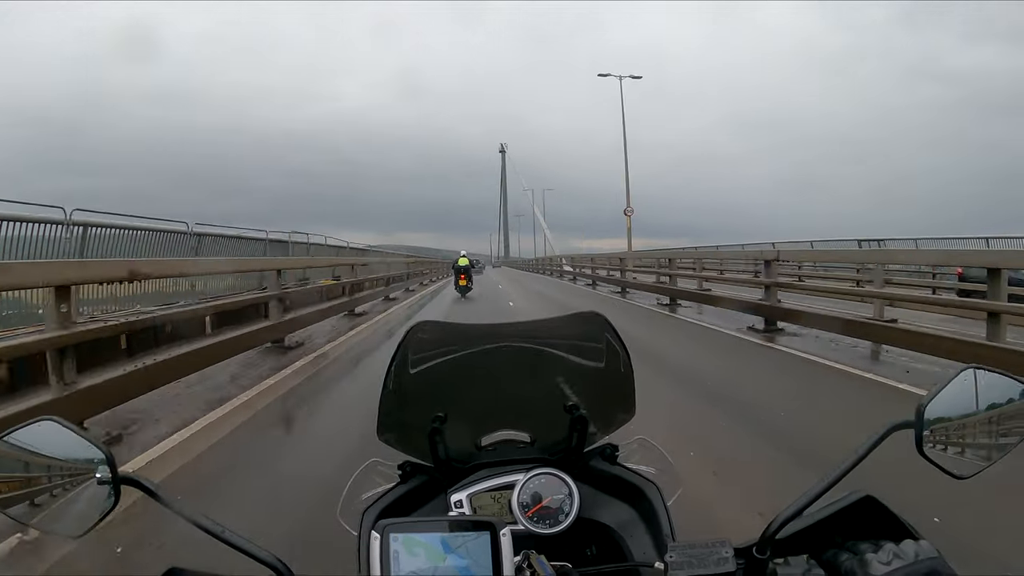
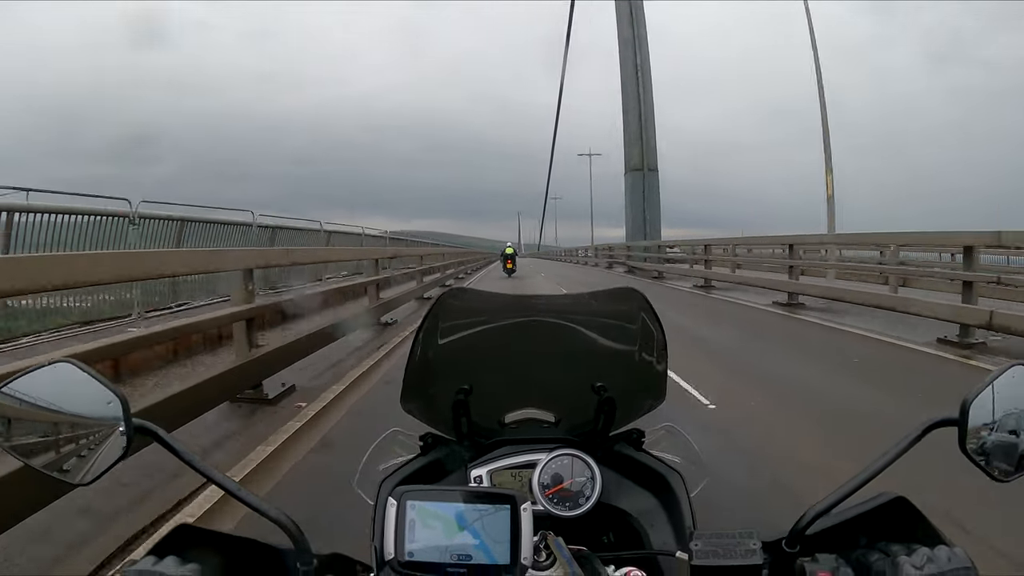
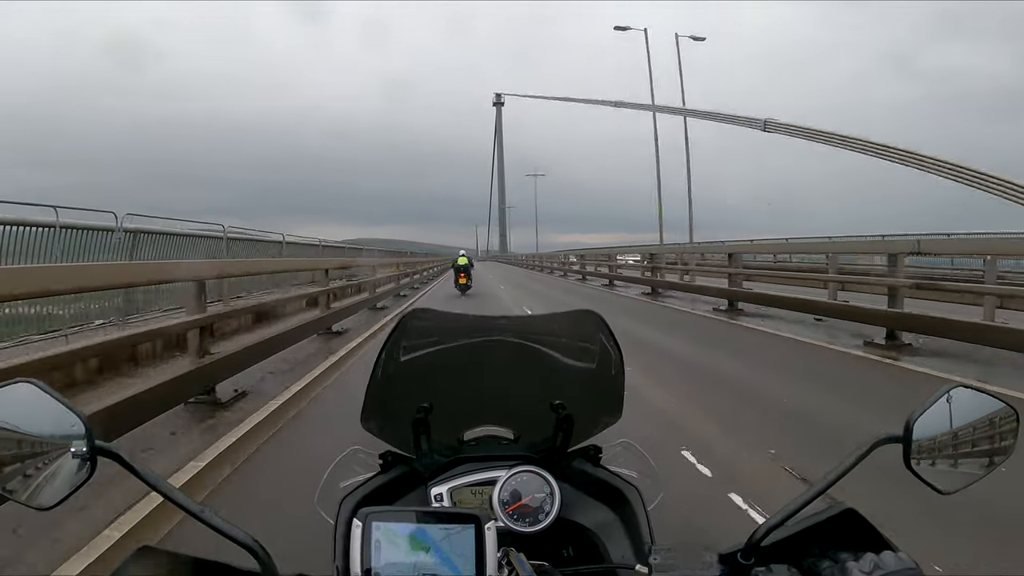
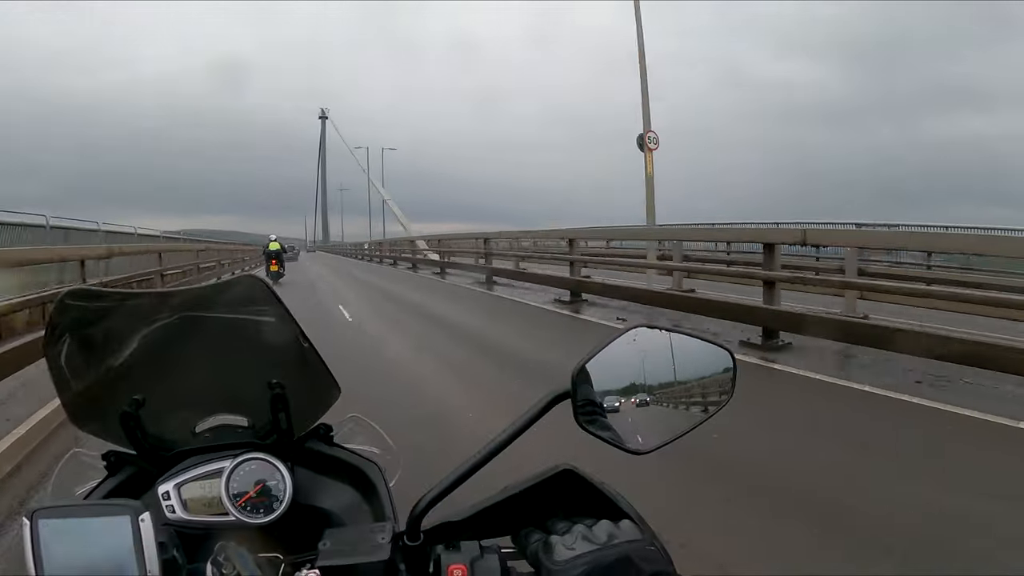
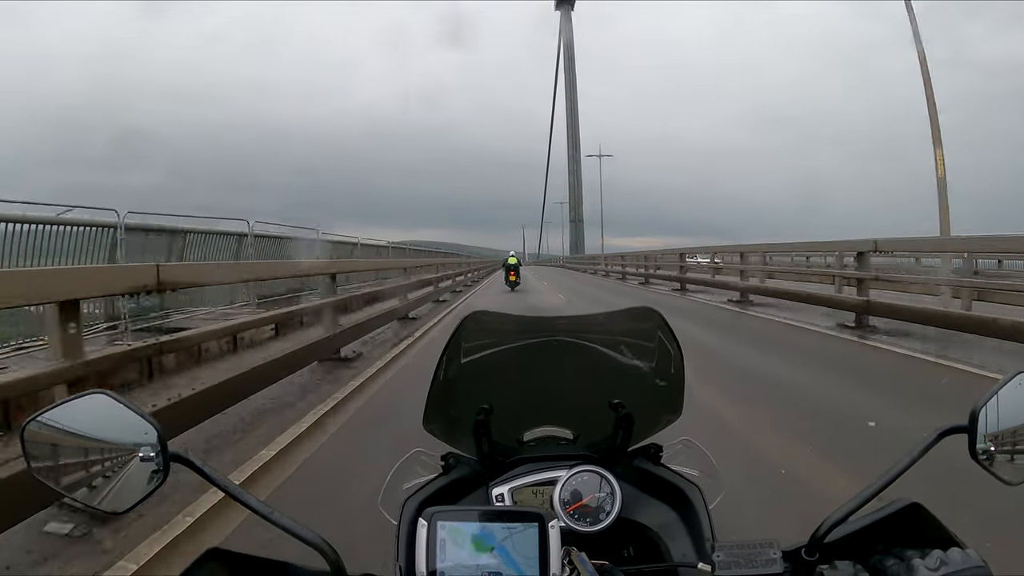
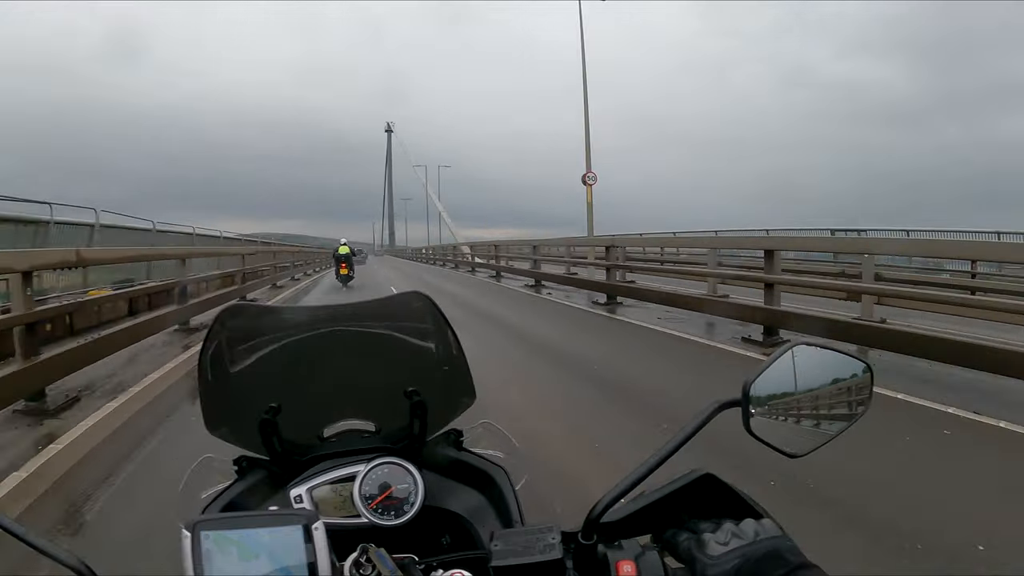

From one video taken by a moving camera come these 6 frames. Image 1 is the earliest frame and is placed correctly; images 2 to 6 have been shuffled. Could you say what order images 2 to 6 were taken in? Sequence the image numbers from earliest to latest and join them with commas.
6, 4, 3, 5, 2
